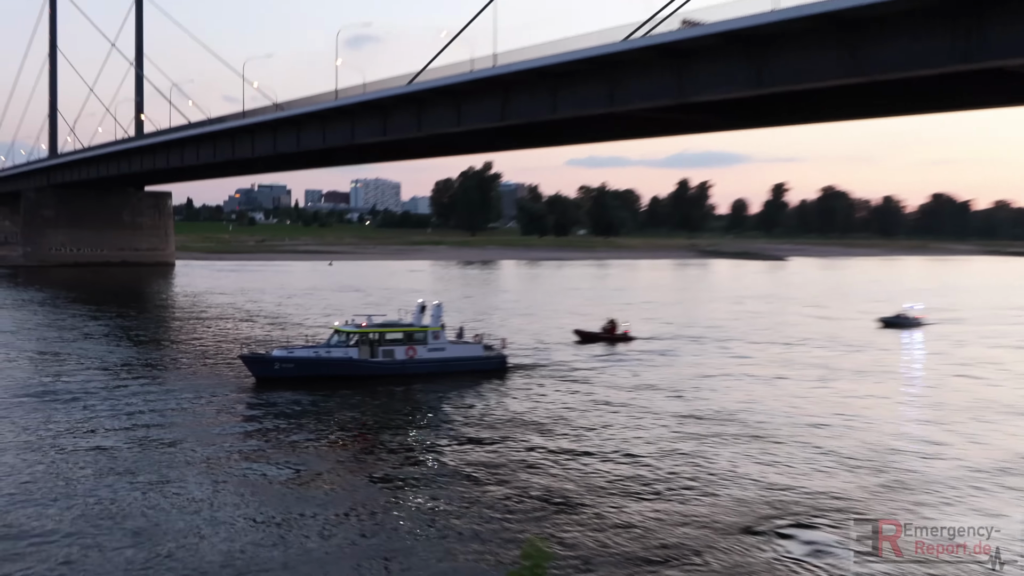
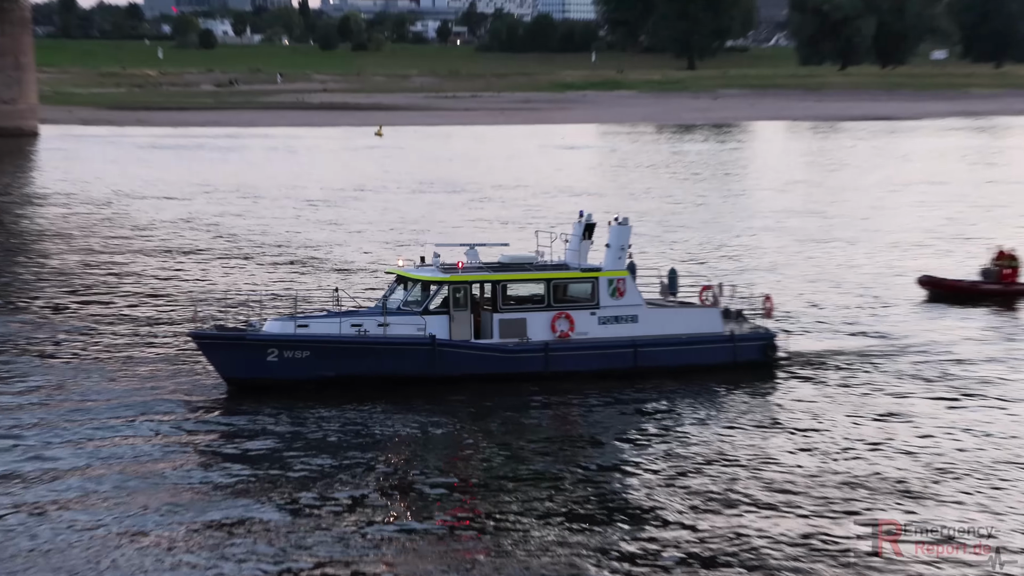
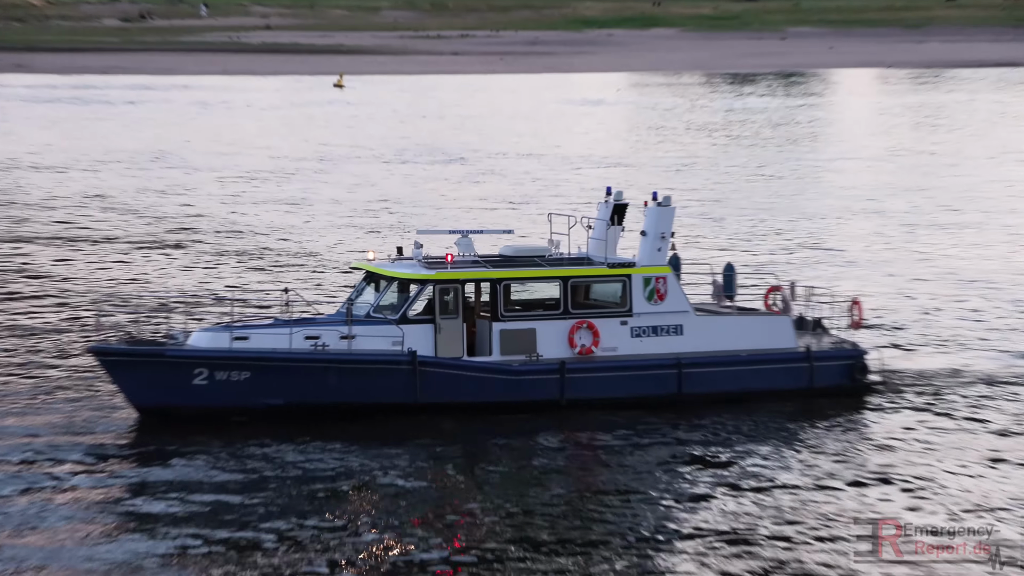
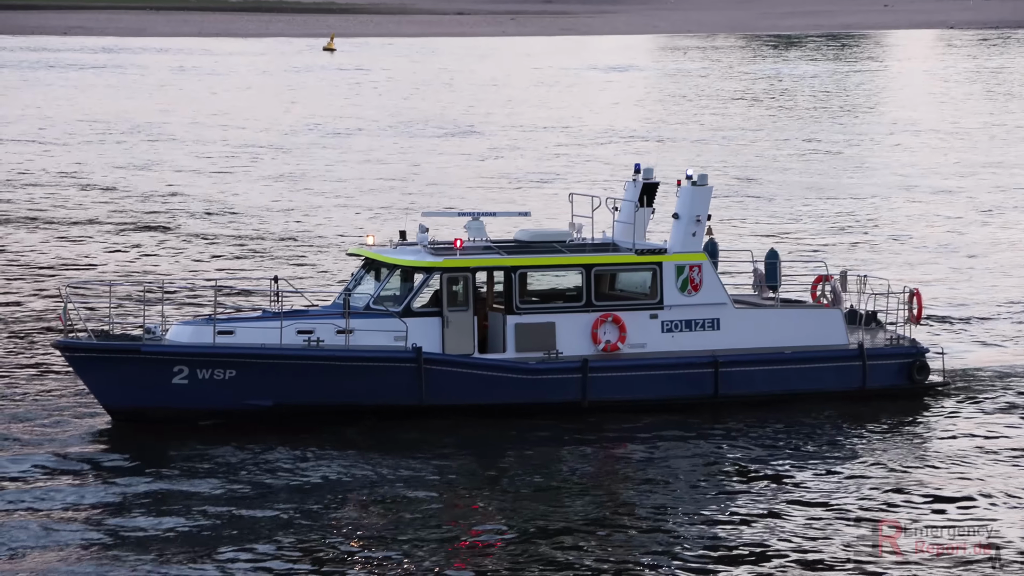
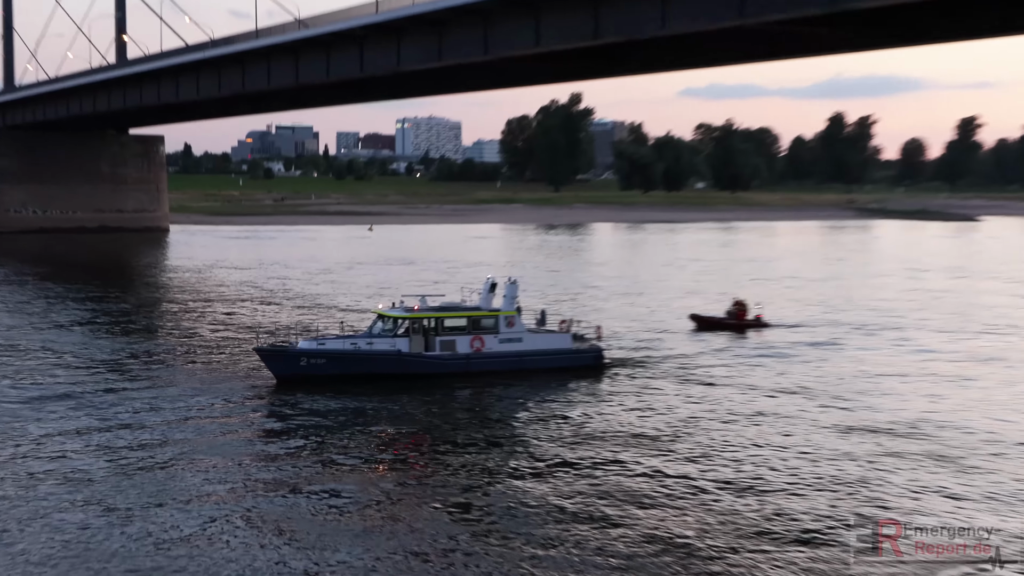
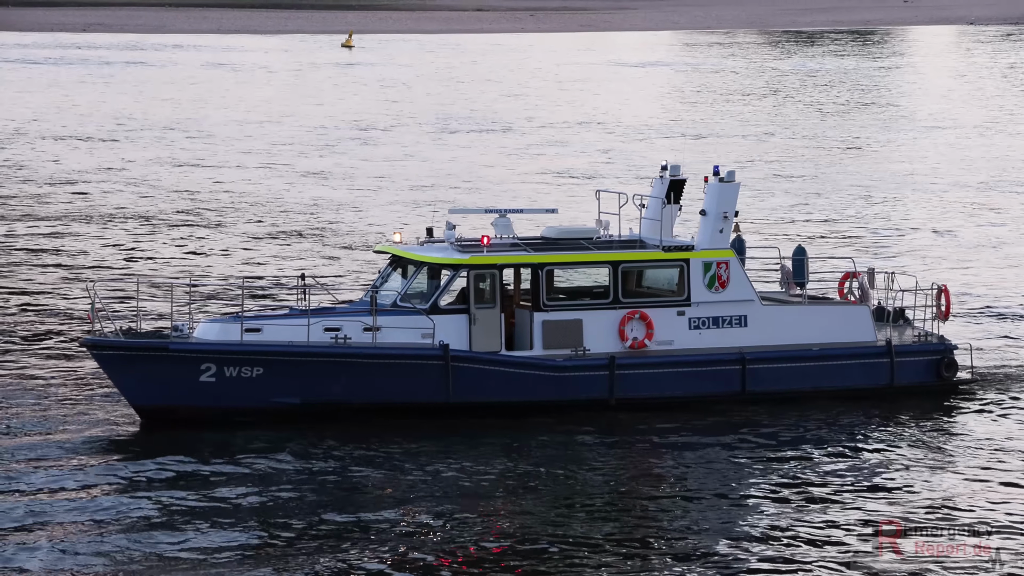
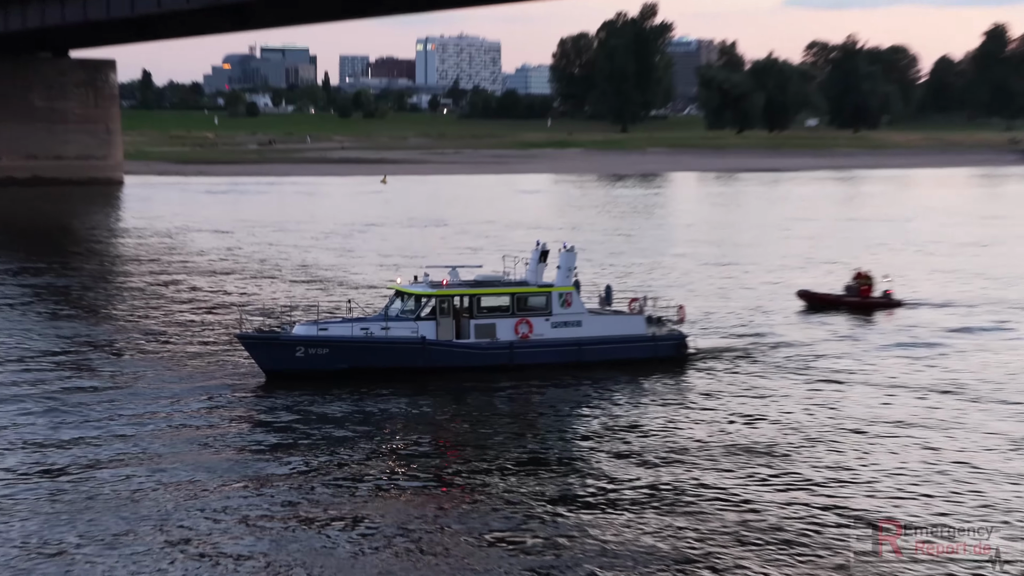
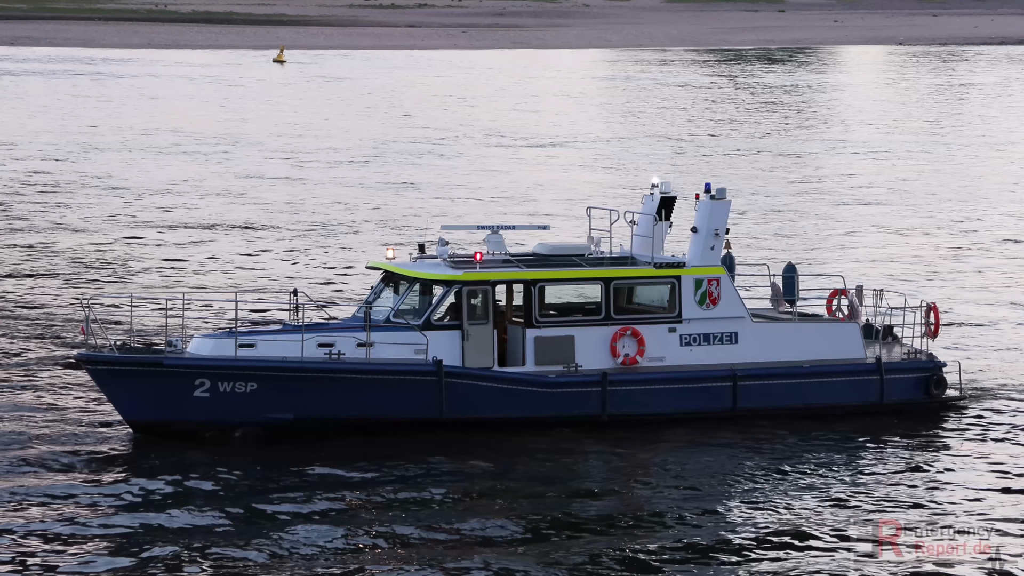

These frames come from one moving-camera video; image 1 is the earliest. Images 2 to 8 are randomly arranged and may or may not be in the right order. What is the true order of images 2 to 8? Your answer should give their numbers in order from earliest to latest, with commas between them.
5, 7, 2, 3, 4, 6, 8
